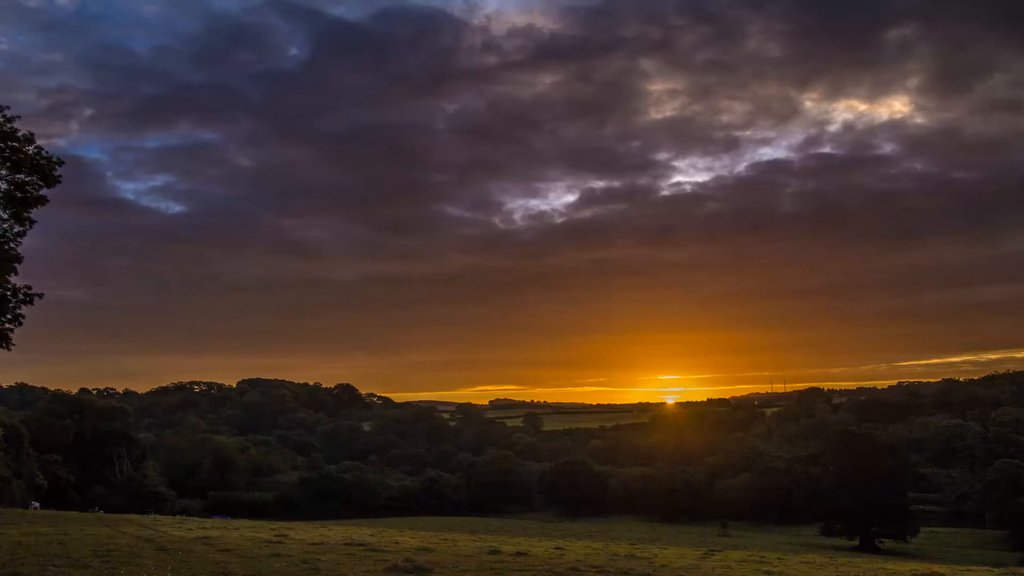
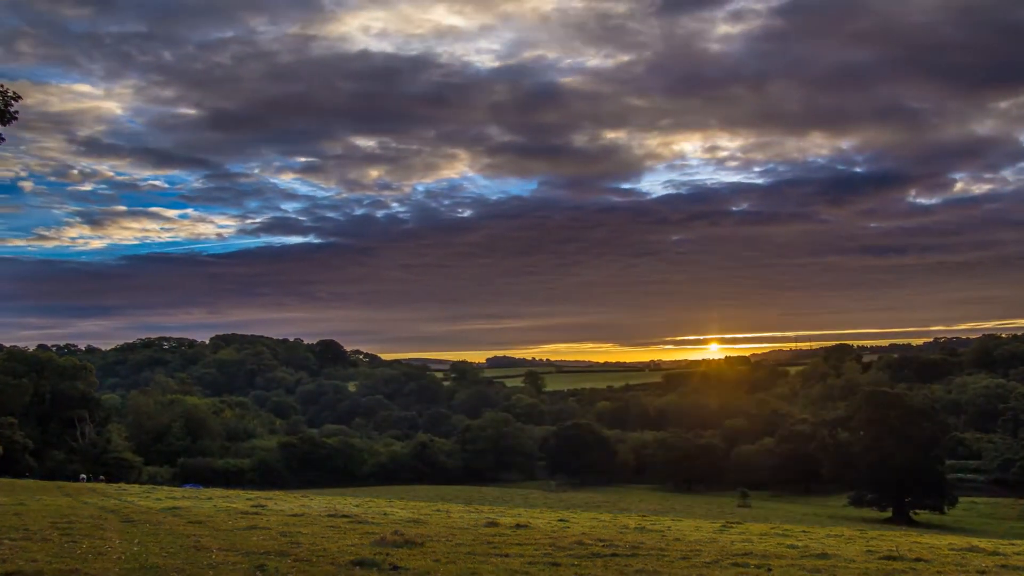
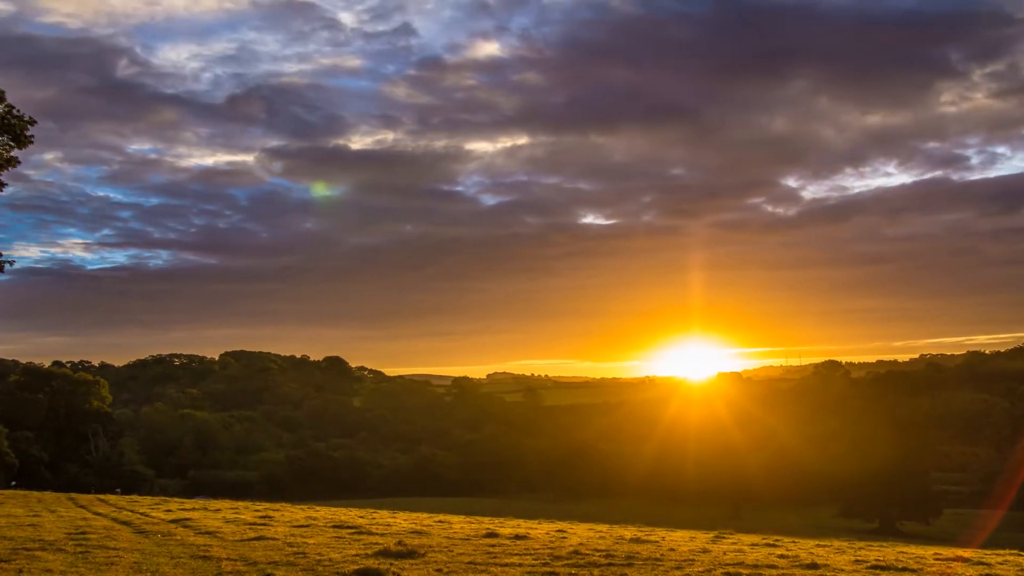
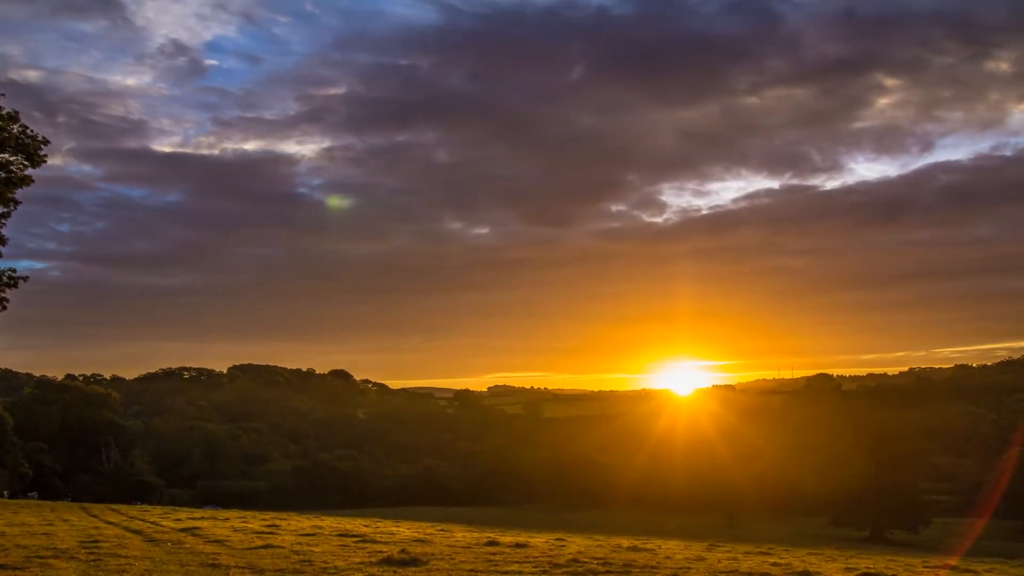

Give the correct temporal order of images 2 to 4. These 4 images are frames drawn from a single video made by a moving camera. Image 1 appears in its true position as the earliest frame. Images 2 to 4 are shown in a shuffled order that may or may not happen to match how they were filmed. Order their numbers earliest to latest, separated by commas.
4, 3, 2
